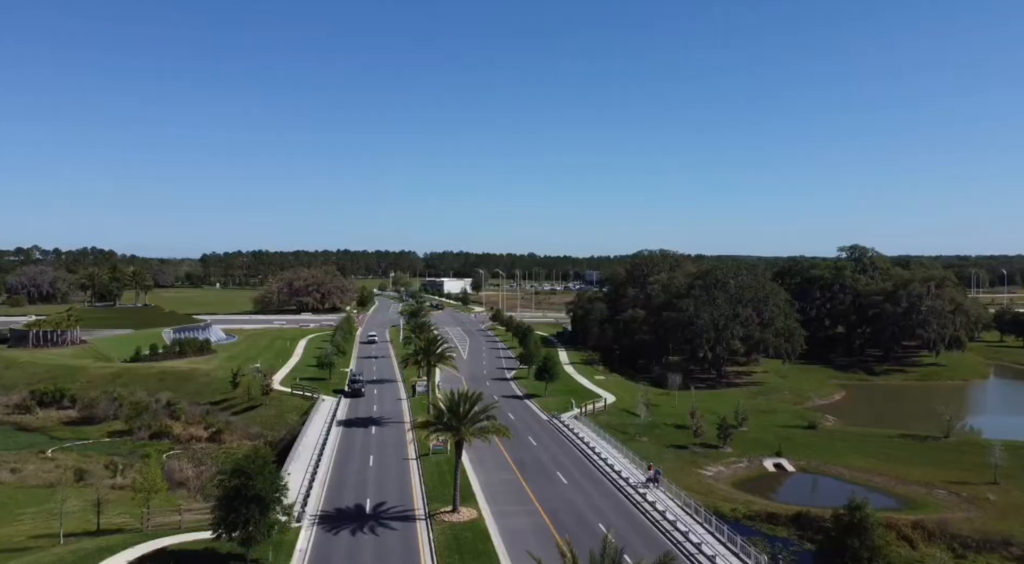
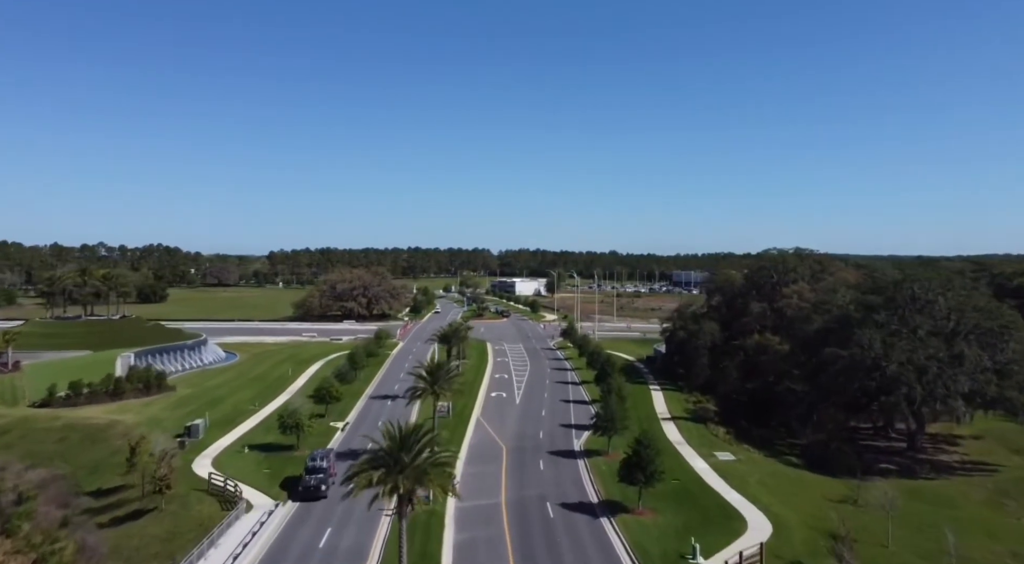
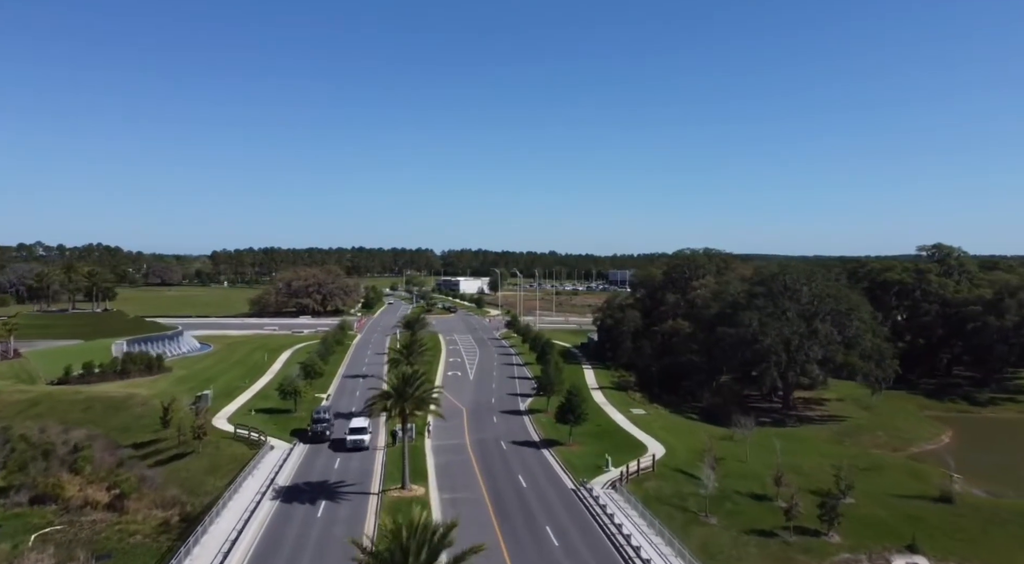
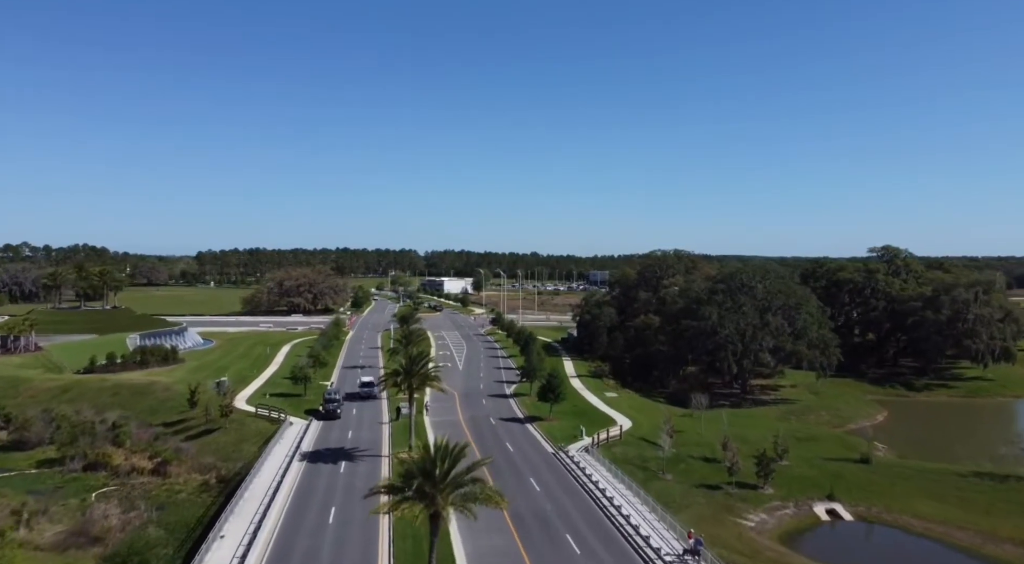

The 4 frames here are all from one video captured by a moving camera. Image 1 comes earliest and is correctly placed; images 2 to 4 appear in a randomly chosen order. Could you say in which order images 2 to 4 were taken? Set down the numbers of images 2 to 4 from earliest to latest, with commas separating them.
4, 3, 2
